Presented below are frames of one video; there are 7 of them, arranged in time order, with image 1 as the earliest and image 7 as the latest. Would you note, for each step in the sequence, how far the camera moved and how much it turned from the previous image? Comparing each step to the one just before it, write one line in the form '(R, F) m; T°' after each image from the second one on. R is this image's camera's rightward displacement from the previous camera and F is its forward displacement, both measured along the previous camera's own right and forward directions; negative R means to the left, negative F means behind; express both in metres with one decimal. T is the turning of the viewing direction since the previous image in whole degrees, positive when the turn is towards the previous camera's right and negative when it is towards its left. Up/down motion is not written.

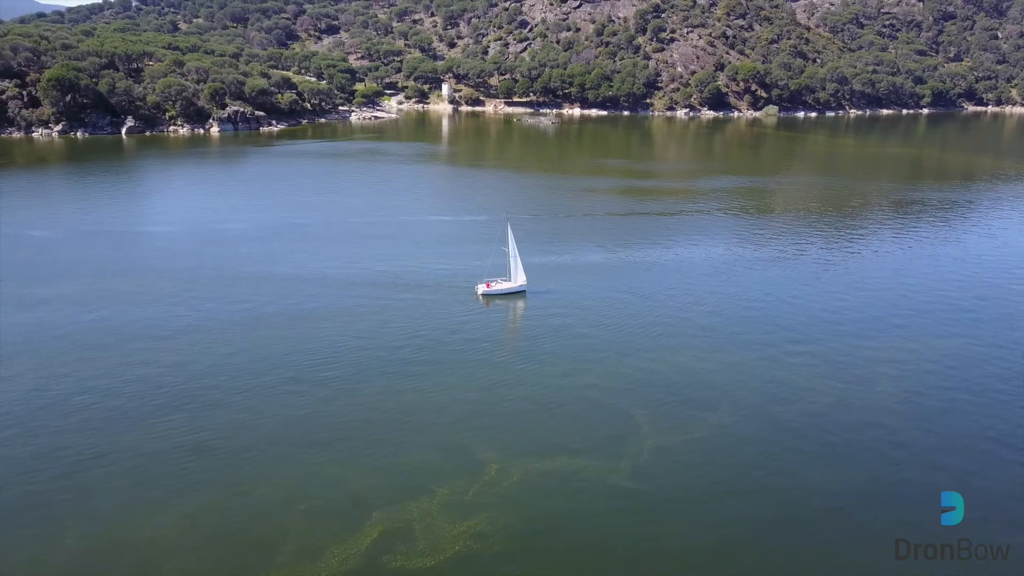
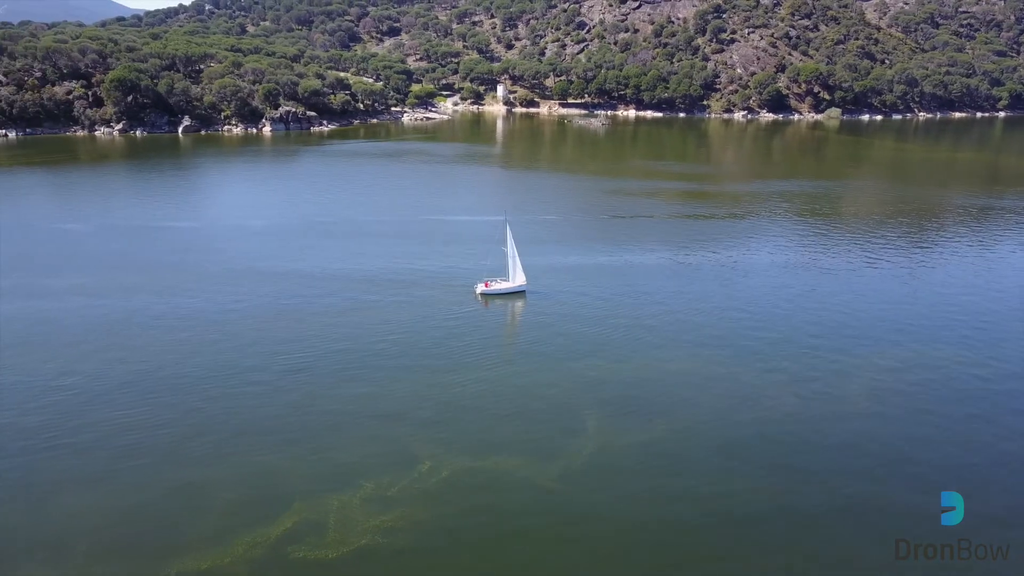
(+3.8, 0.0) m; -5°
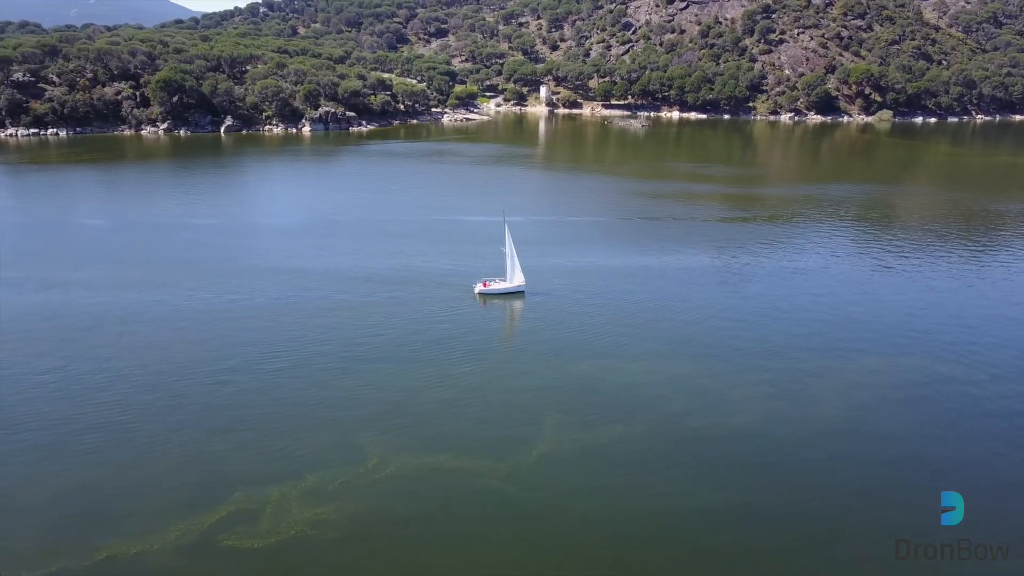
(+3.0, 0.0) m; -4°
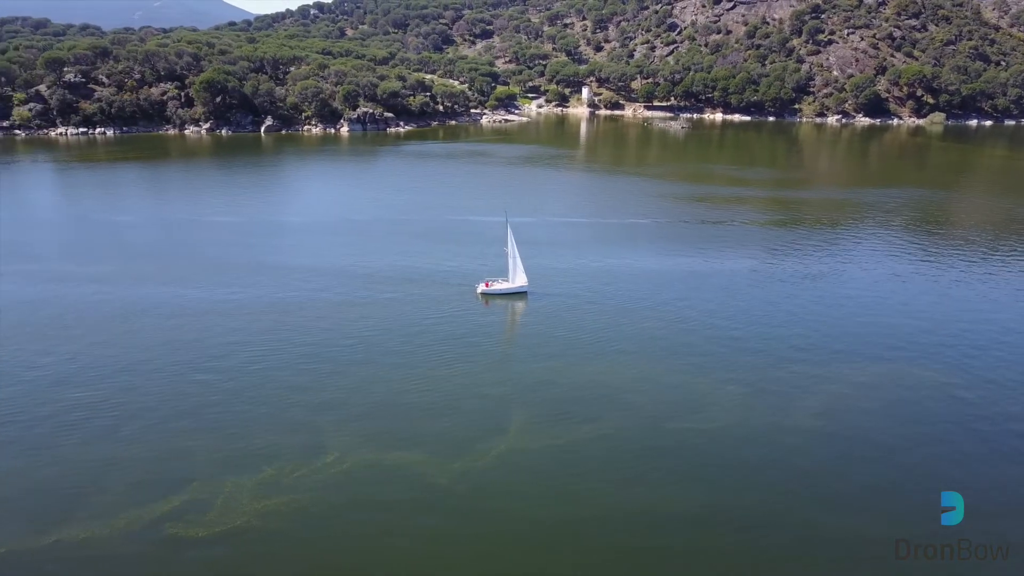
(+2.7, 0.0) m; -3°
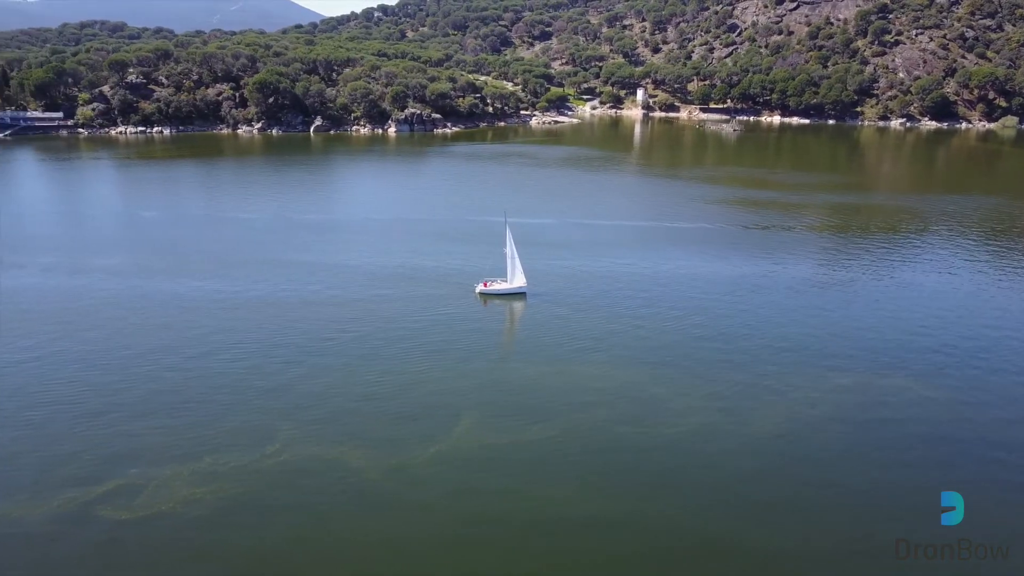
(+3.8, +0.1) m; -4°
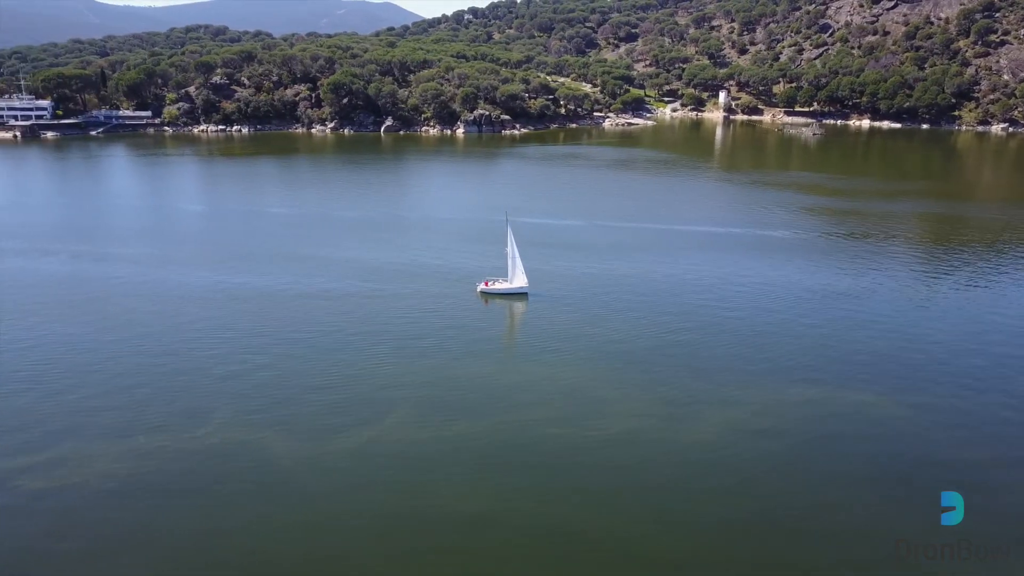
(+5.3, +0.2) m; -6°
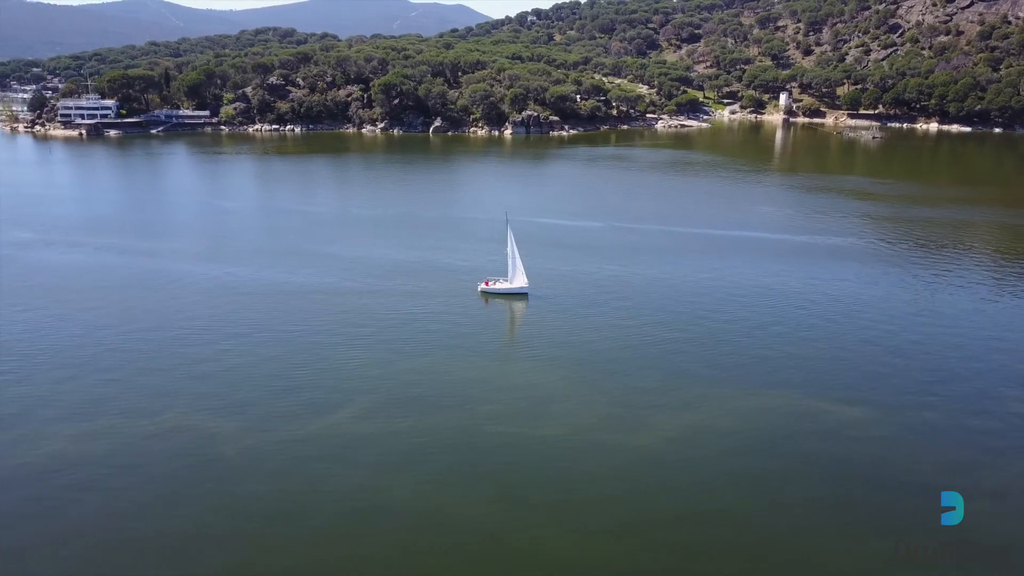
(+3.8, 0.0) m; -5°
